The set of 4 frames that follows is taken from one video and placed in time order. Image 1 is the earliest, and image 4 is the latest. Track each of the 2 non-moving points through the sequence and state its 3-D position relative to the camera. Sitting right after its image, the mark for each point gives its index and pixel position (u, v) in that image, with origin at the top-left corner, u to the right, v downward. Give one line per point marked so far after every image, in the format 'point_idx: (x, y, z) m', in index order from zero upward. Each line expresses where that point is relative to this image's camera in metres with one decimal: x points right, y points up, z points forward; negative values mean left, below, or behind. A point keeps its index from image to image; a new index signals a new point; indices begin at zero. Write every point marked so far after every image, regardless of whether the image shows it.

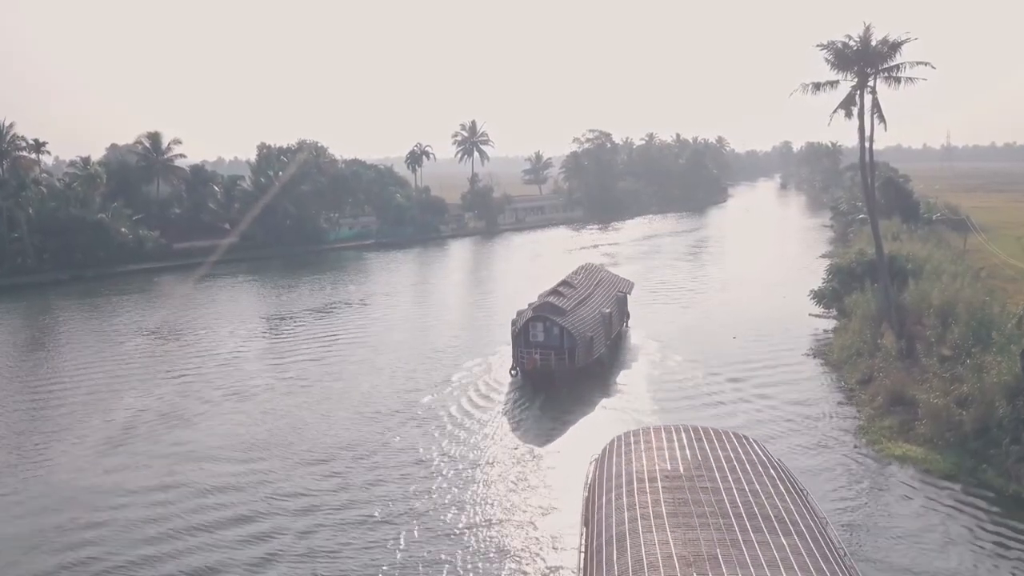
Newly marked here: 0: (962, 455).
0: (+11.1, -4.1, +19.1) m
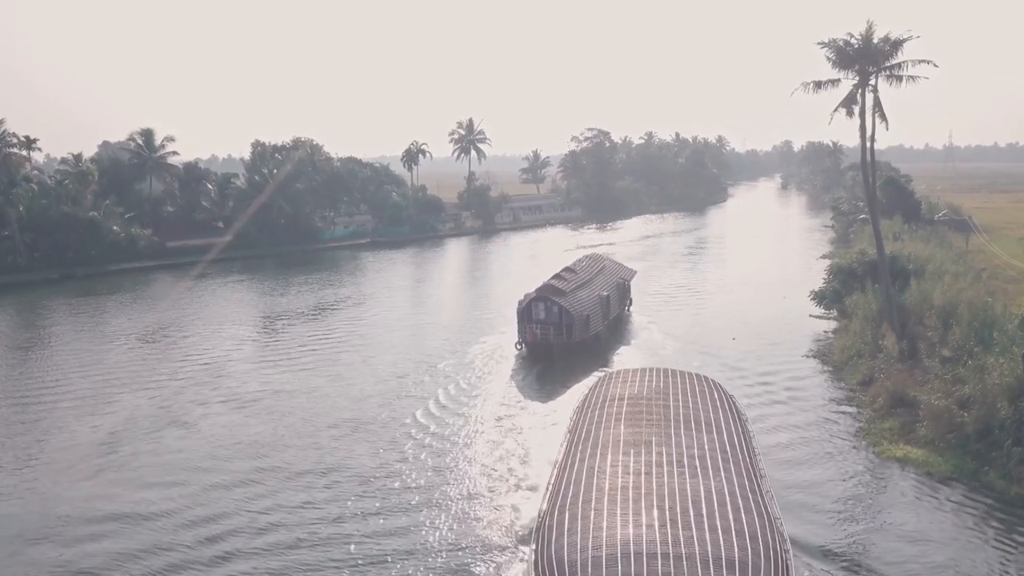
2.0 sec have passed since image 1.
0: (+10.9, -4.1, +18.6) m
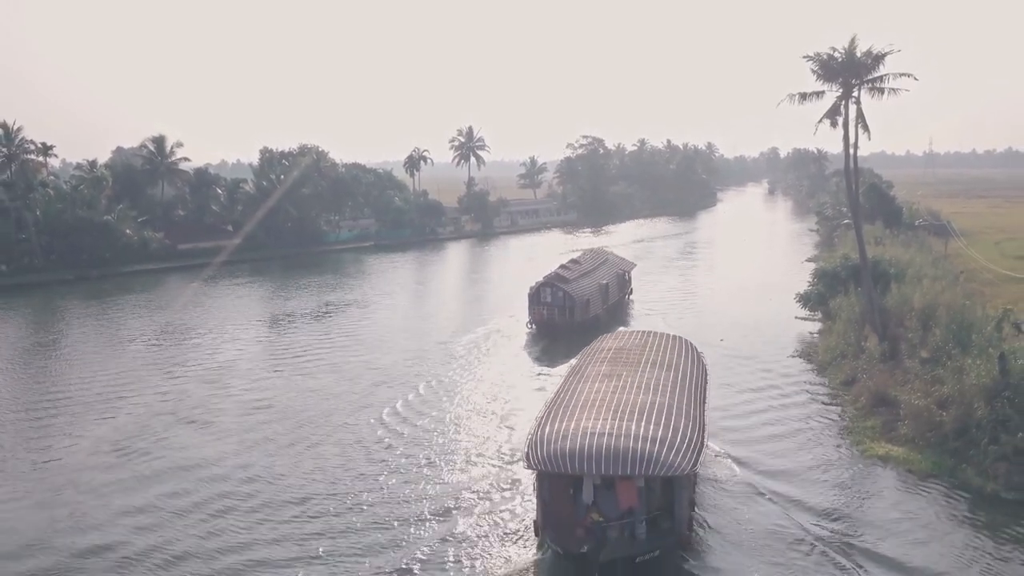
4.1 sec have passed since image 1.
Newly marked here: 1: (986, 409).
0: (+11.2, -4.3, +20.5) m
1: (+11.9, -3.1, +19.7) m
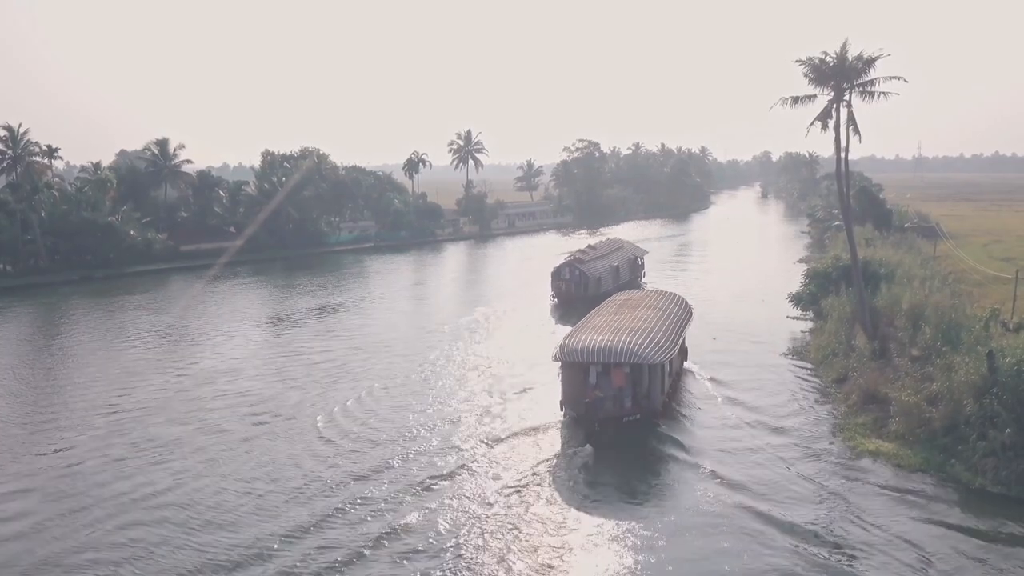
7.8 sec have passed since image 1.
0: (+11.3, -4.2, +21.3) m
1: (+12.0, -2.9, +20.6) m
